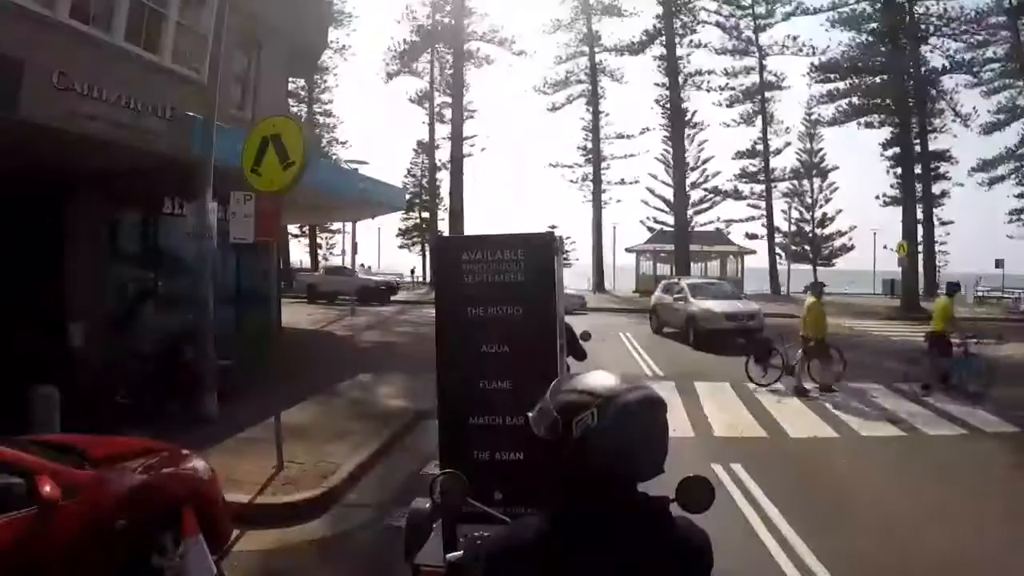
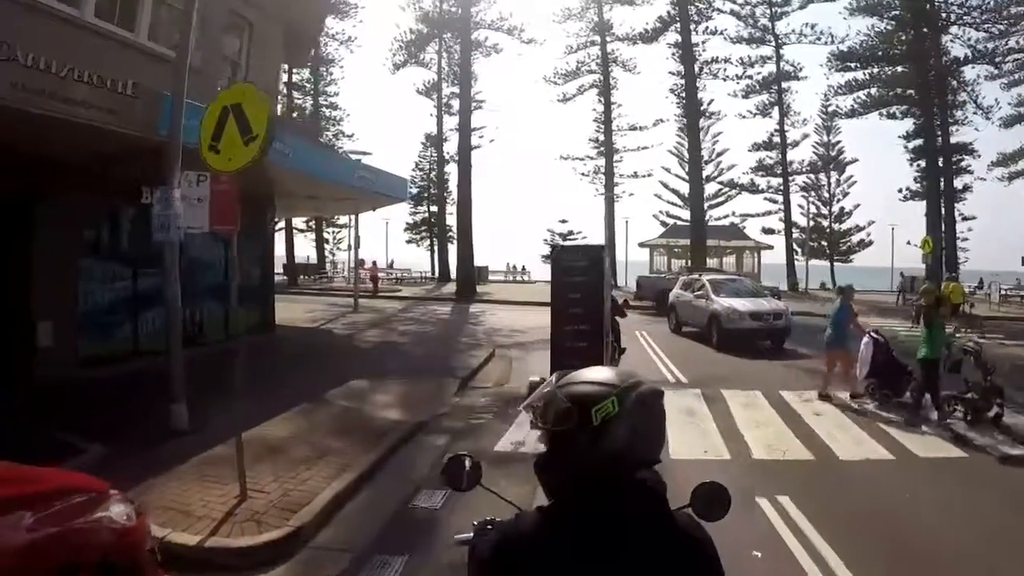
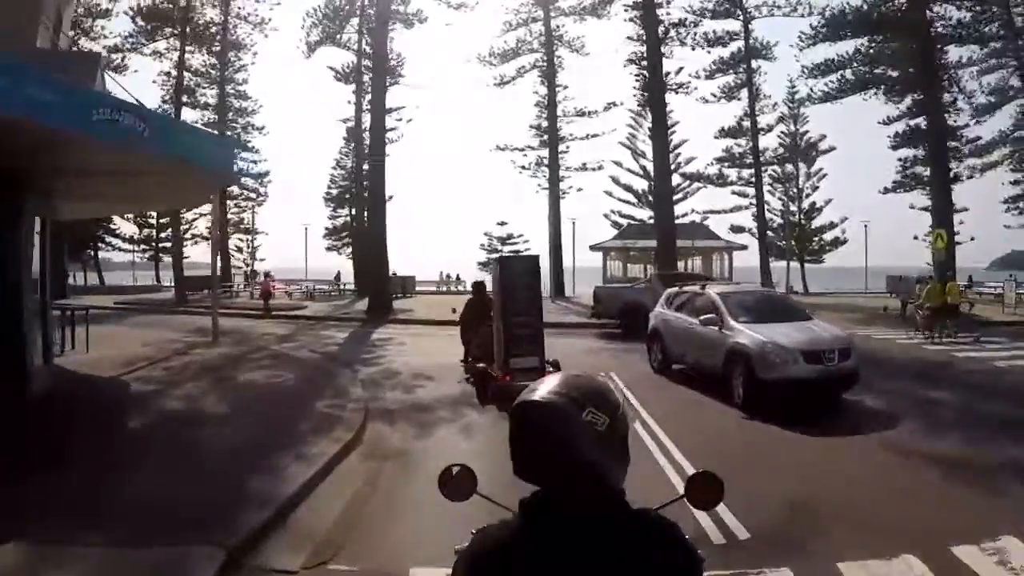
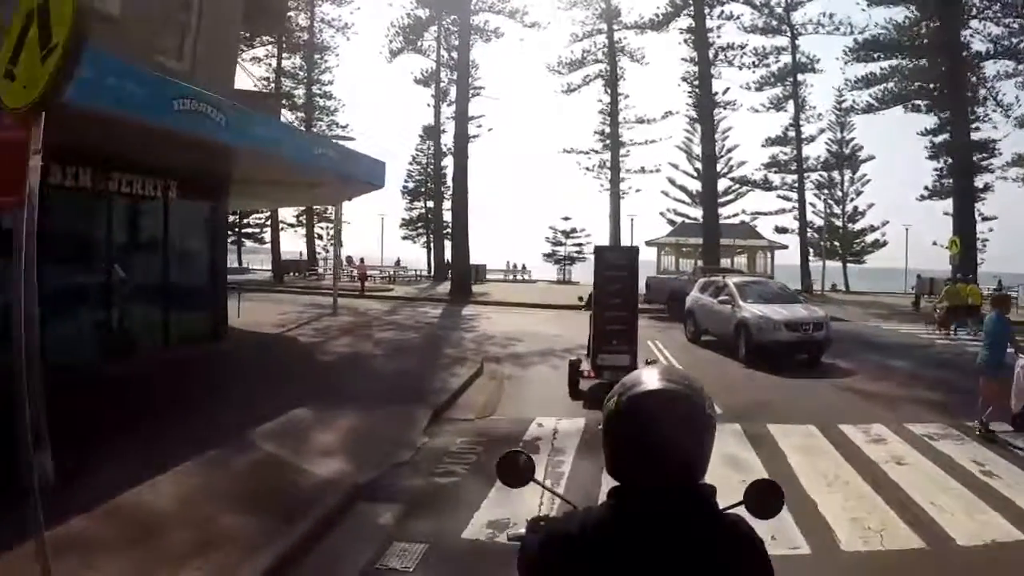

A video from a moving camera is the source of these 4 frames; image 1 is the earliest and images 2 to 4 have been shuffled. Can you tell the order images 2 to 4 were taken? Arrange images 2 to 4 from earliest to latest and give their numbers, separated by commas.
2, 4, 3
